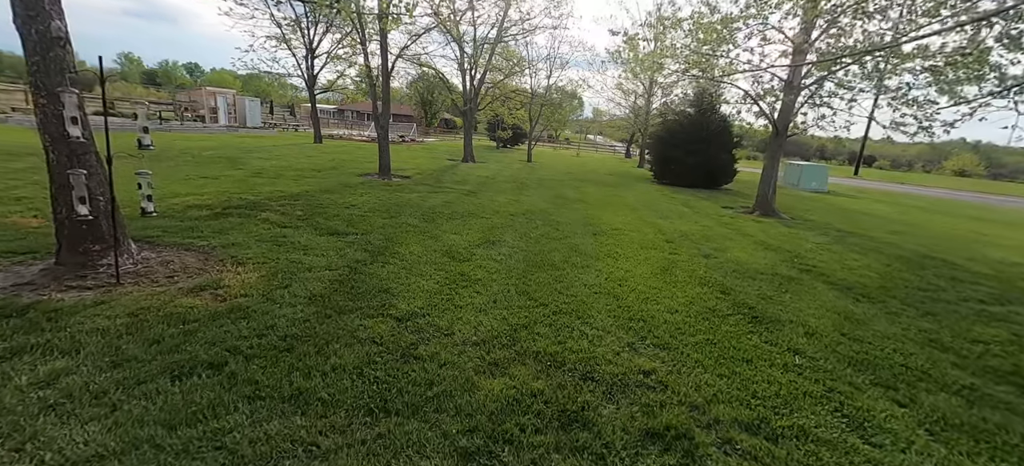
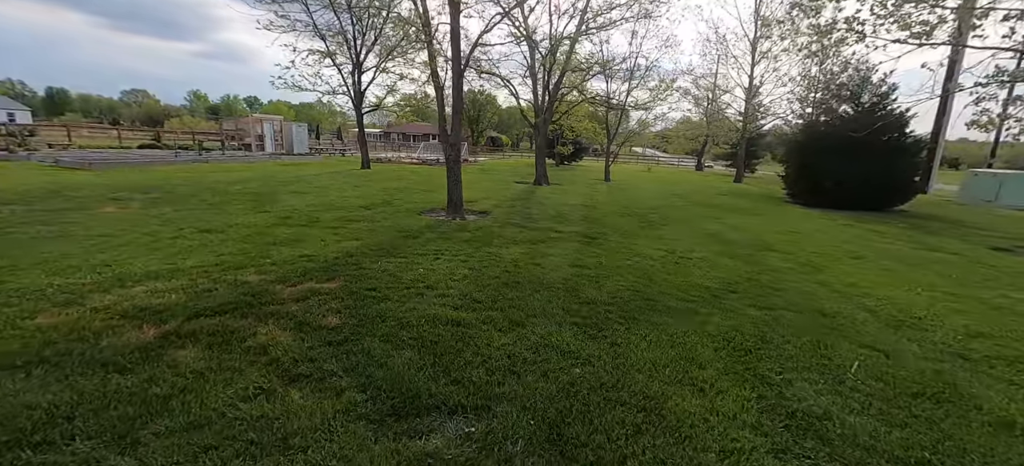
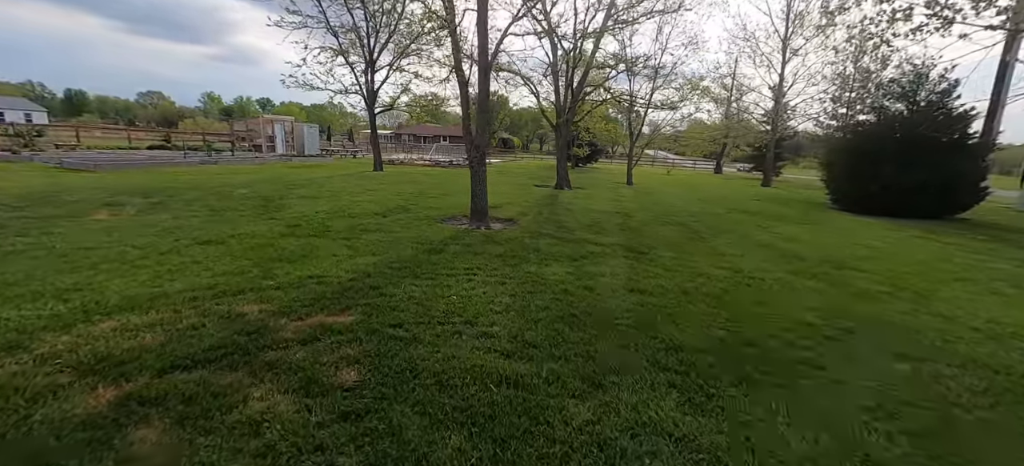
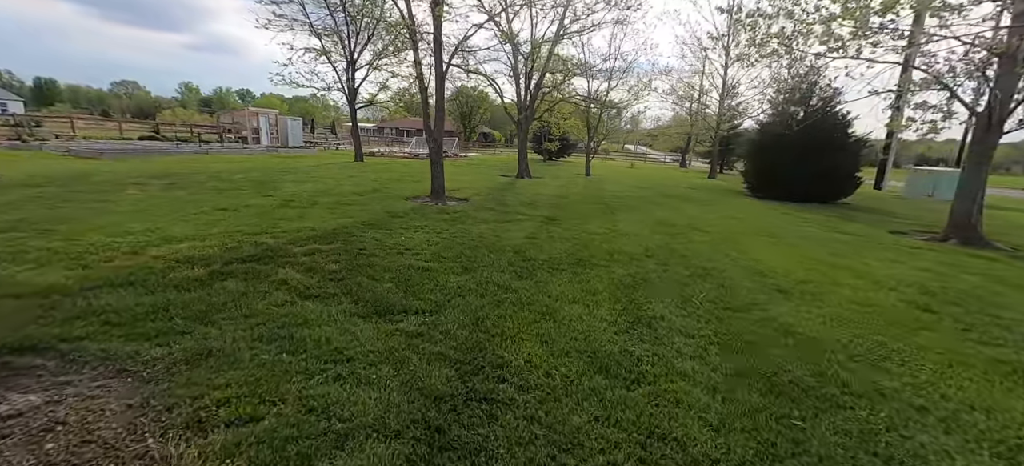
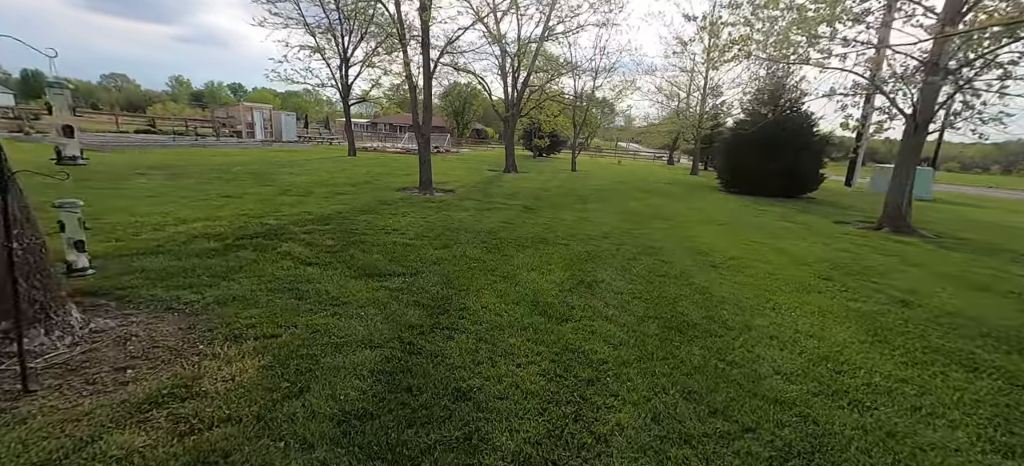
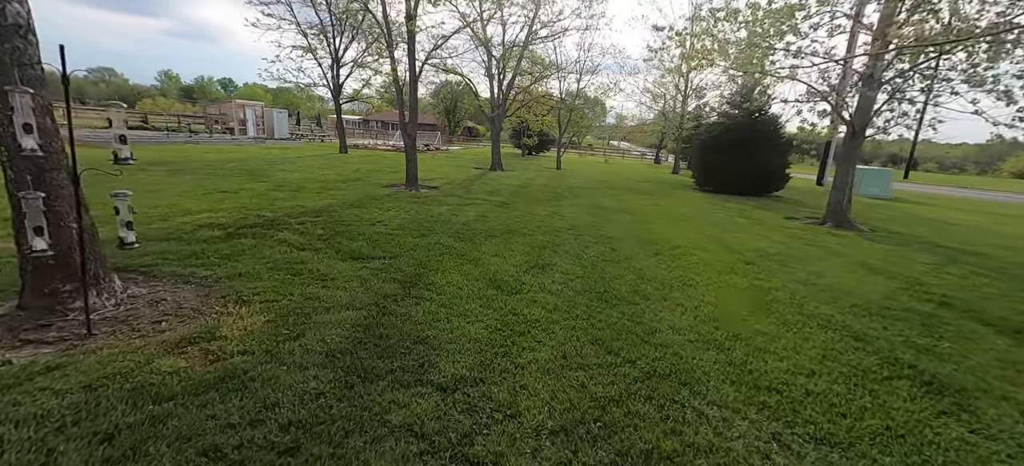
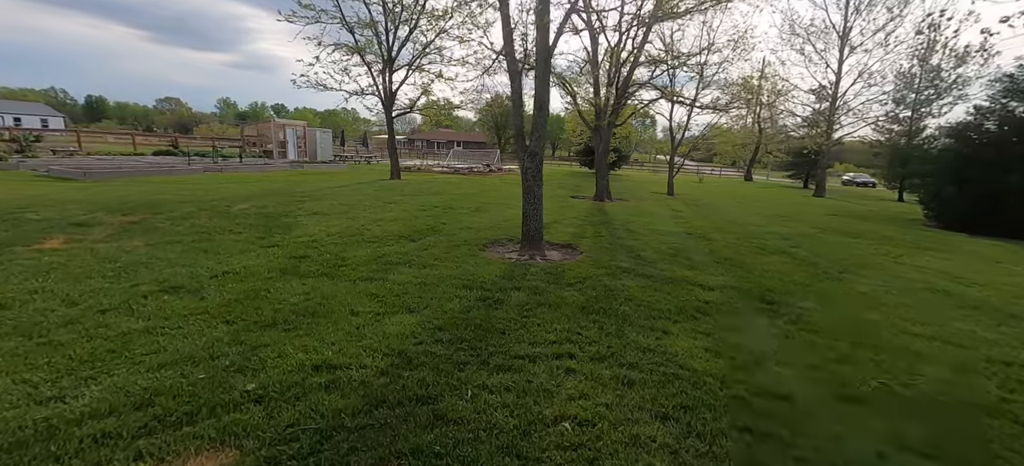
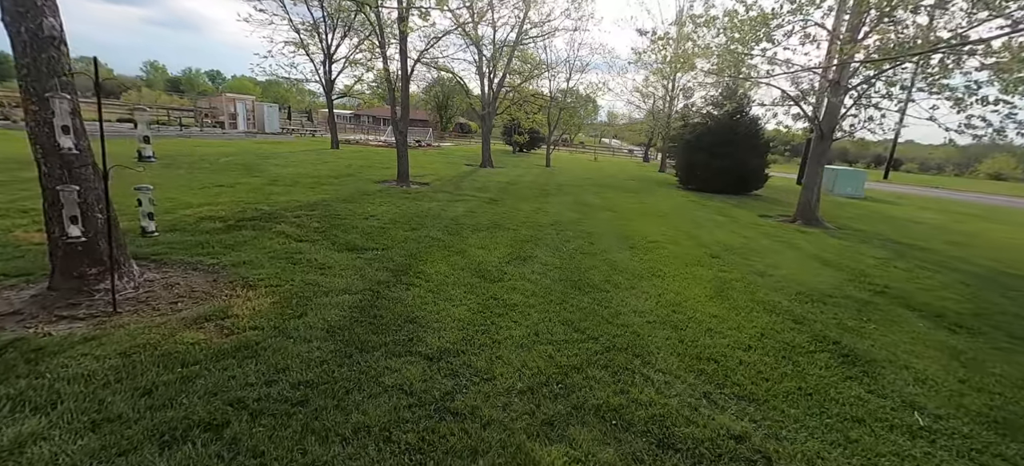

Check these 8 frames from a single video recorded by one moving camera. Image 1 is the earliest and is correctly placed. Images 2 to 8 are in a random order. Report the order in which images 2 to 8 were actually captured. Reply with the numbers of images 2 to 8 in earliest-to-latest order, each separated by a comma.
8, 6, 5, 4, 2, 3, 7
